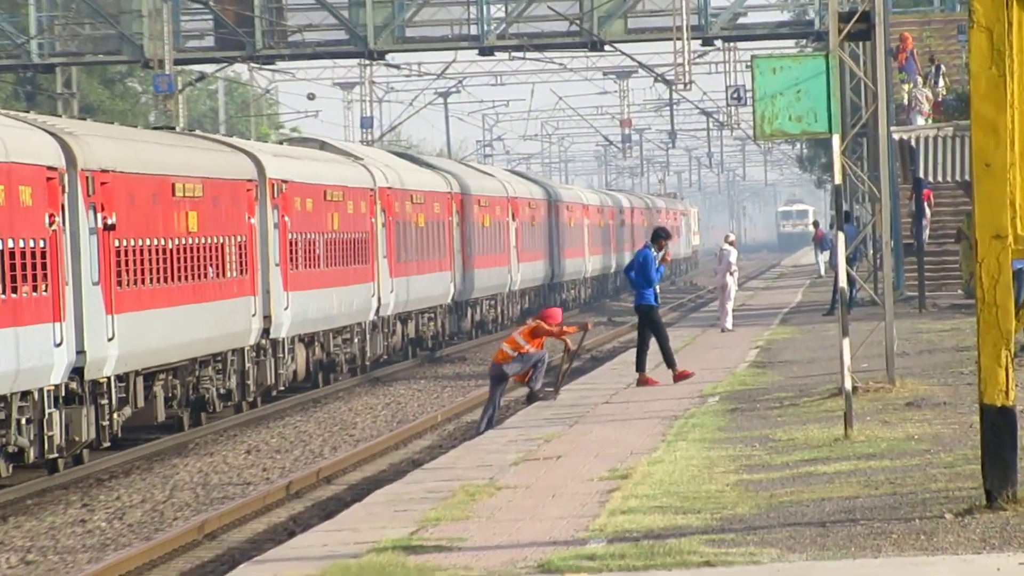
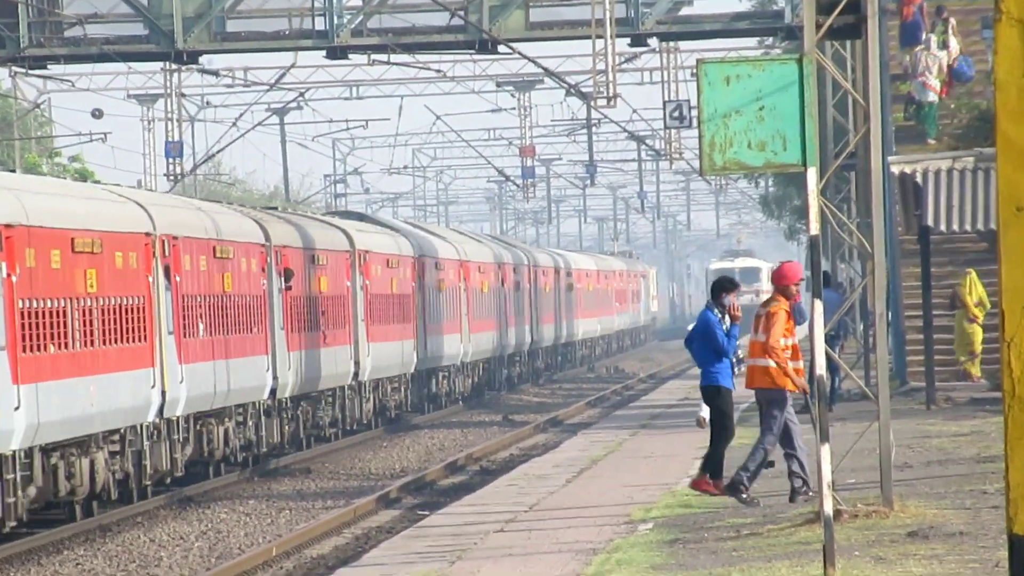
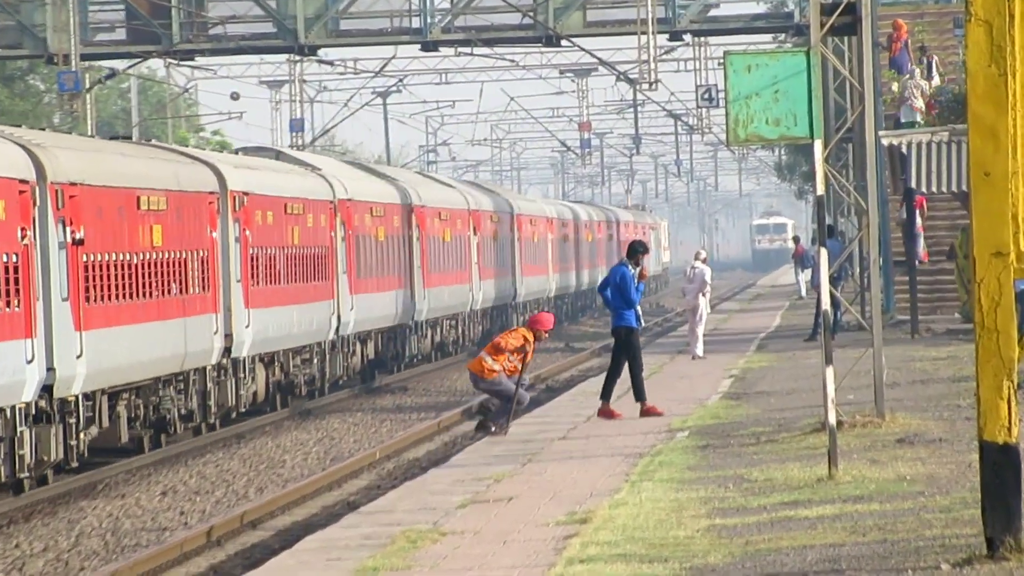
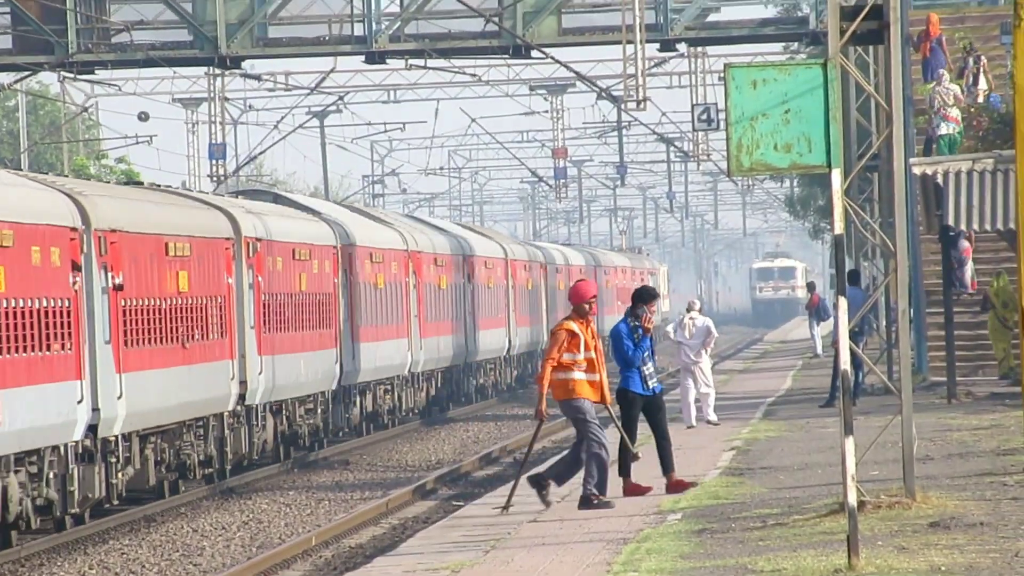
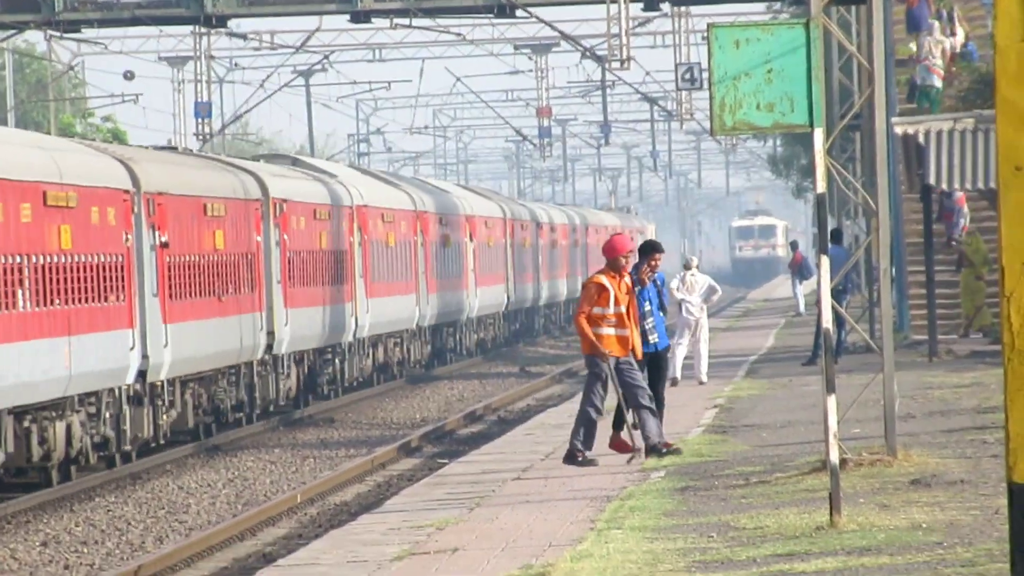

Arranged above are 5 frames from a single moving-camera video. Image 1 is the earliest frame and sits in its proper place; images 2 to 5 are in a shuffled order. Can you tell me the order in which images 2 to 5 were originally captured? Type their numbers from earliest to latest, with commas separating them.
3, 4, 5, 2
